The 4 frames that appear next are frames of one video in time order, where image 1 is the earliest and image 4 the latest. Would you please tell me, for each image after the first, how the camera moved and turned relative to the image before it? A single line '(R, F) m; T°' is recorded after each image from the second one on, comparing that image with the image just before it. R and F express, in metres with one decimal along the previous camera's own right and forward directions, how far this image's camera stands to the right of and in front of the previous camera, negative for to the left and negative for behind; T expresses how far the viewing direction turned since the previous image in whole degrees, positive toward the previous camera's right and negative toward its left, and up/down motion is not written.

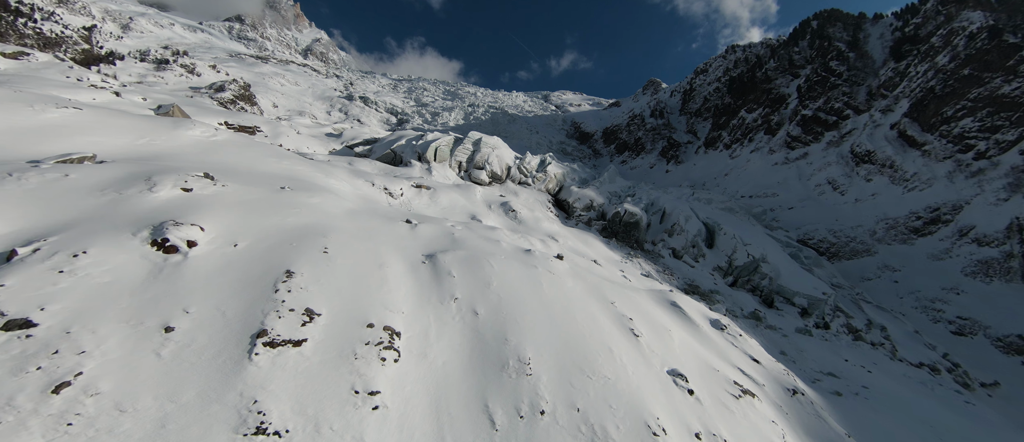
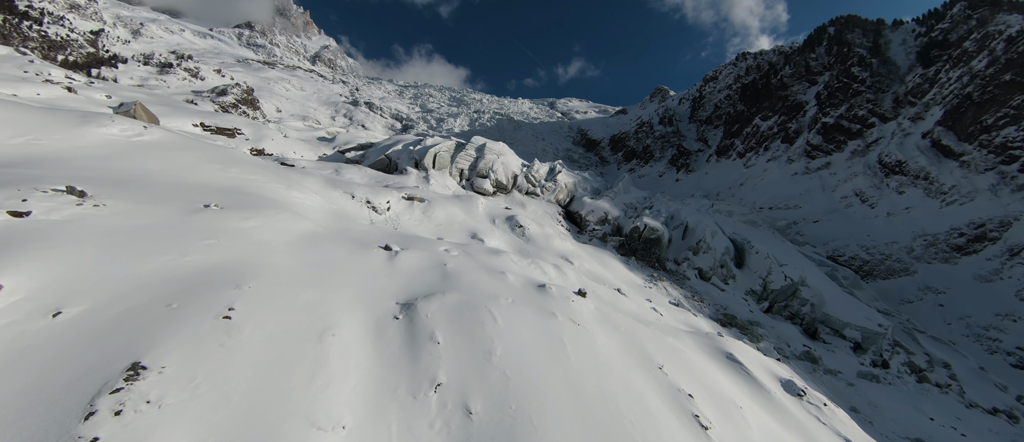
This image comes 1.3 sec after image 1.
(-0.1, +2.6) m; -1°
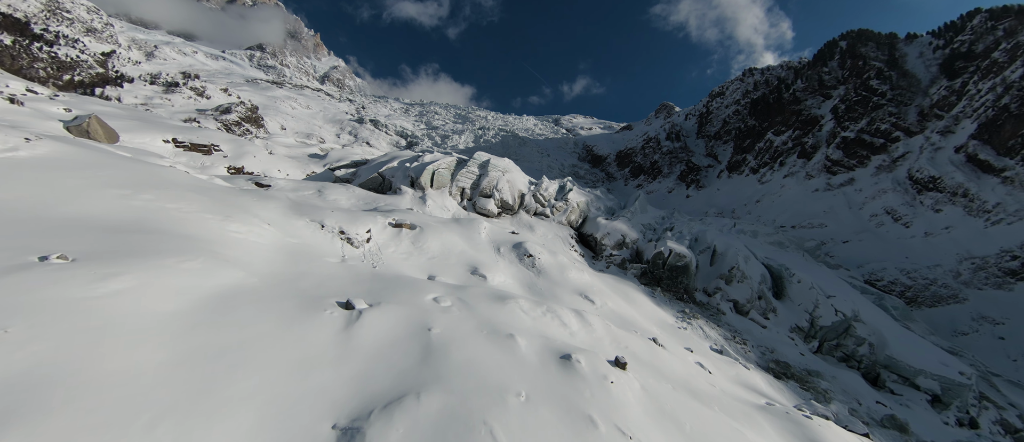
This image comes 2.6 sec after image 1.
(-0.1, +2.5) m; -1°
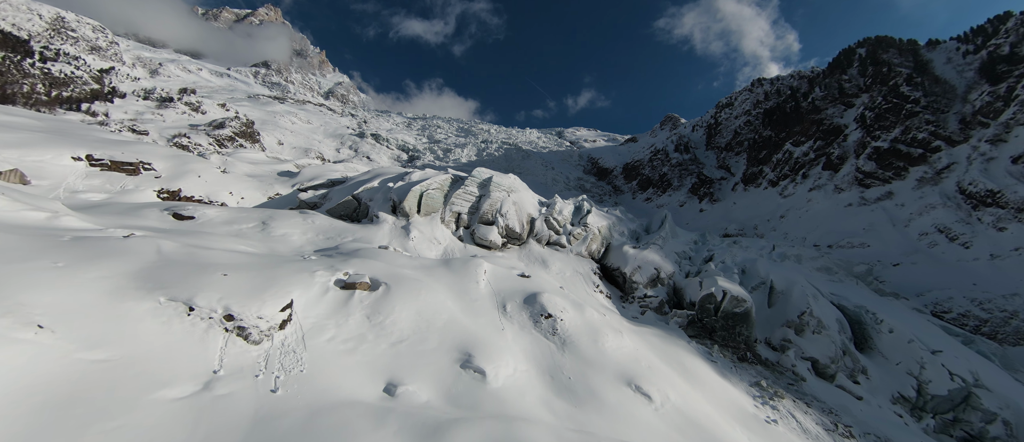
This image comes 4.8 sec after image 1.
(-0.2, +4.2) m; -1°
